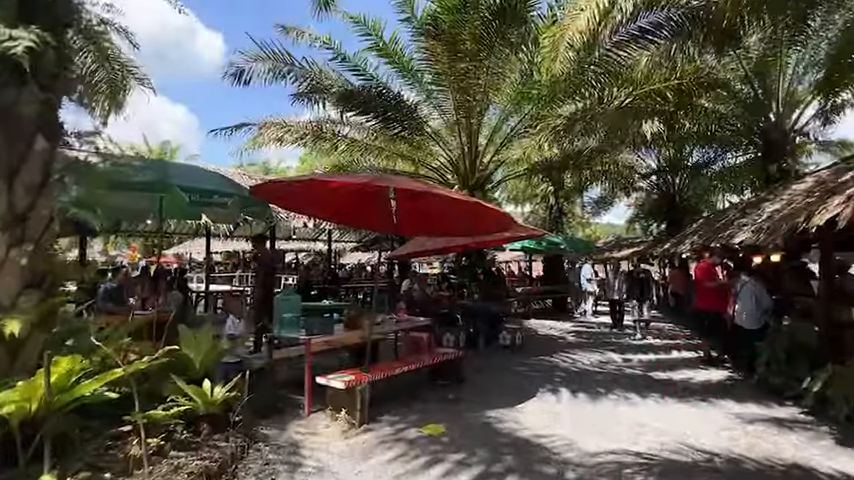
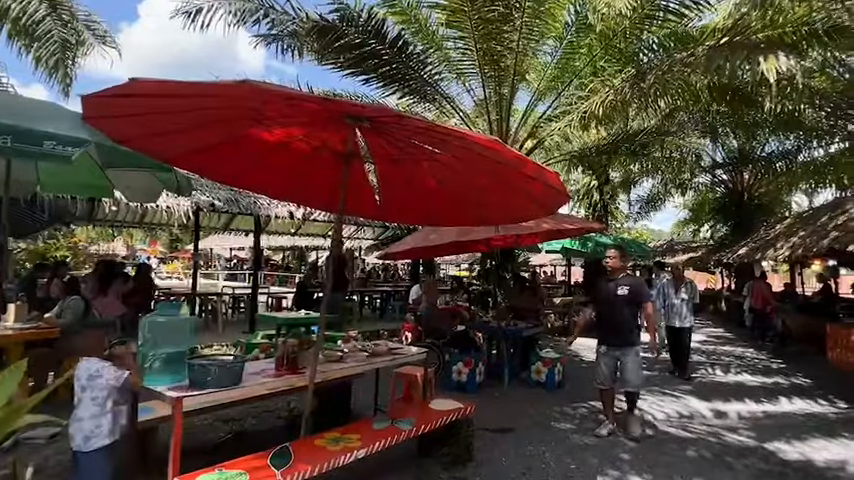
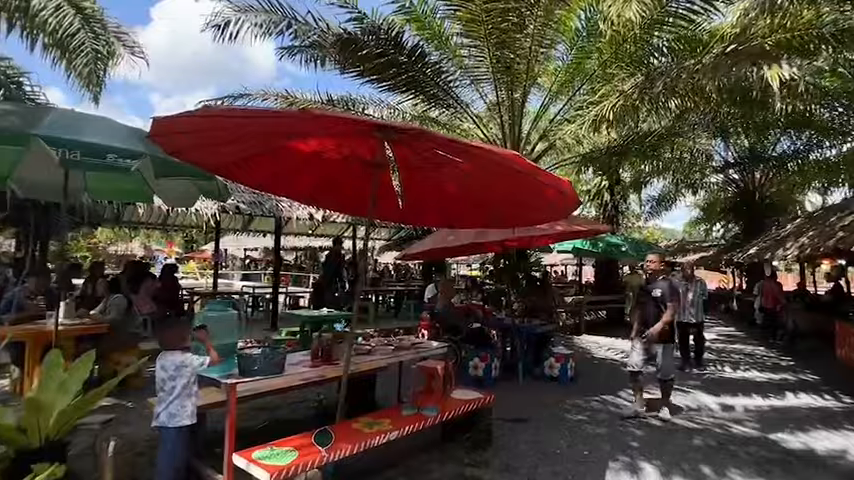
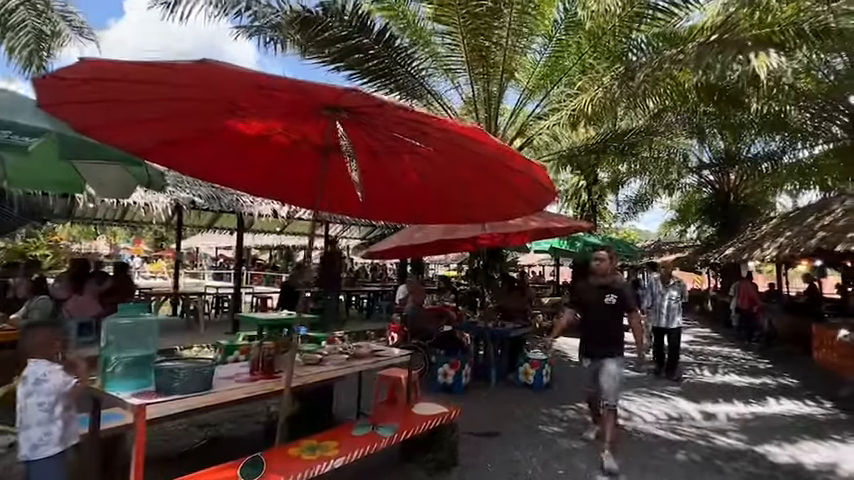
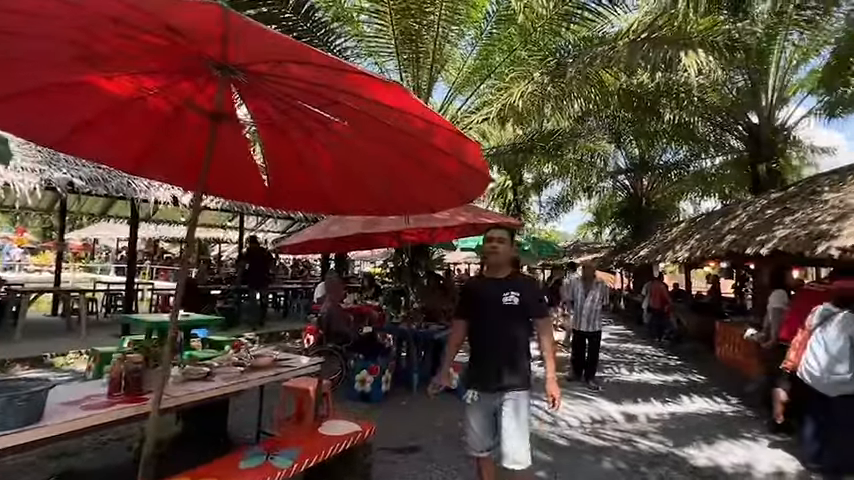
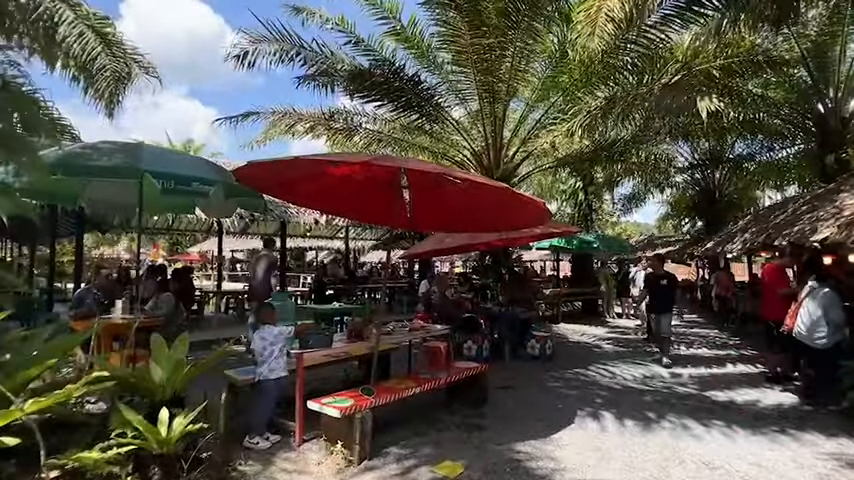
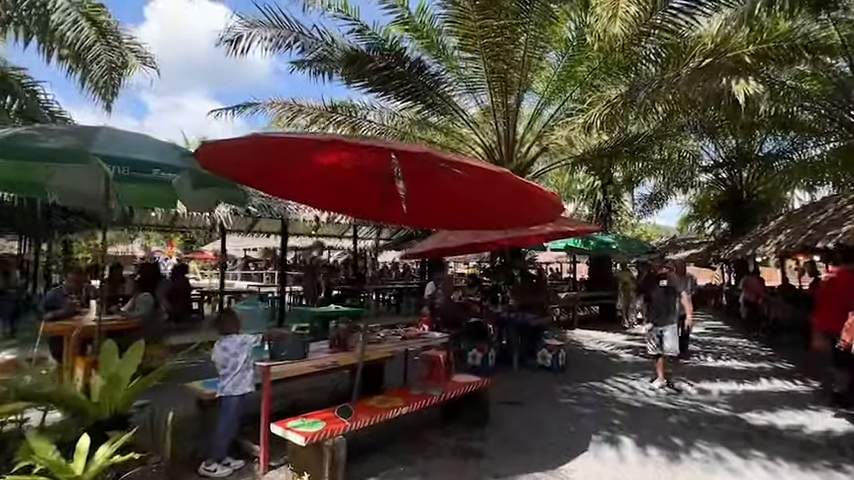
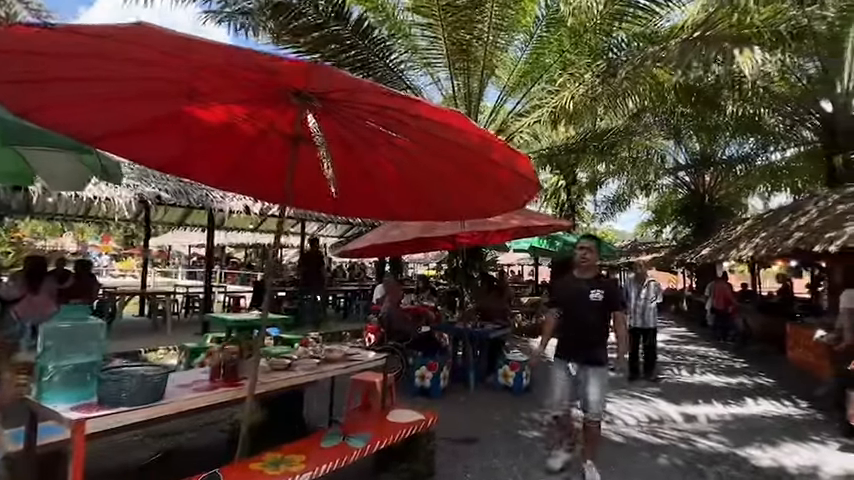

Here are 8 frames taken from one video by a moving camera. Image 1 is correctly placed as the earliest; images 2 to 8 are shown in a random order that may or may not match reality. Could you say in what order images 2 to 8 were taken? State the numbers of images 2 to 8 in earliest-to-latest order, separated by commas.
6, 7, 3, 2, 4, 8, 5
